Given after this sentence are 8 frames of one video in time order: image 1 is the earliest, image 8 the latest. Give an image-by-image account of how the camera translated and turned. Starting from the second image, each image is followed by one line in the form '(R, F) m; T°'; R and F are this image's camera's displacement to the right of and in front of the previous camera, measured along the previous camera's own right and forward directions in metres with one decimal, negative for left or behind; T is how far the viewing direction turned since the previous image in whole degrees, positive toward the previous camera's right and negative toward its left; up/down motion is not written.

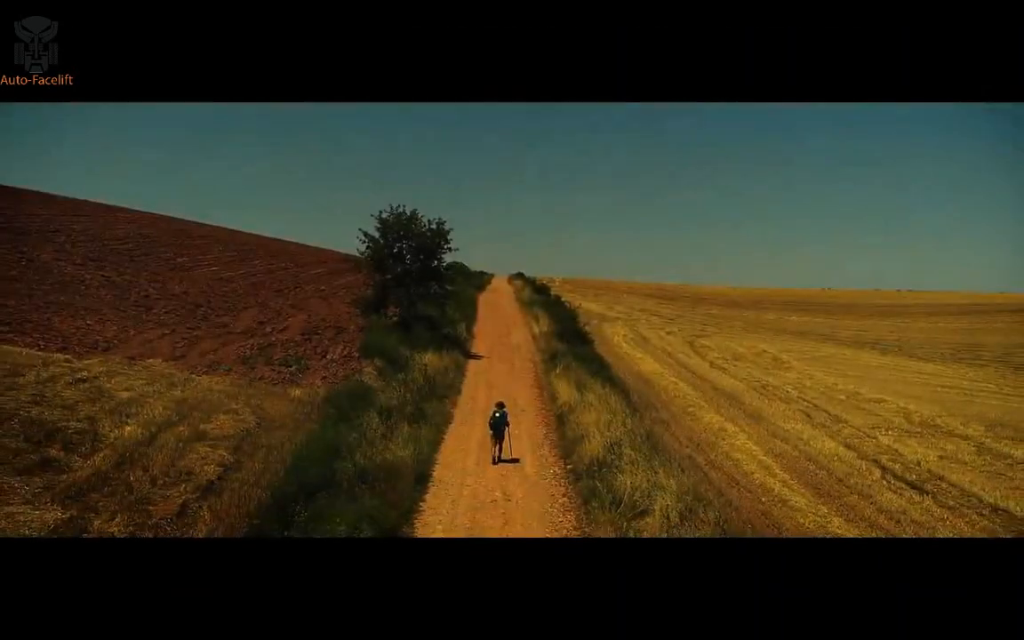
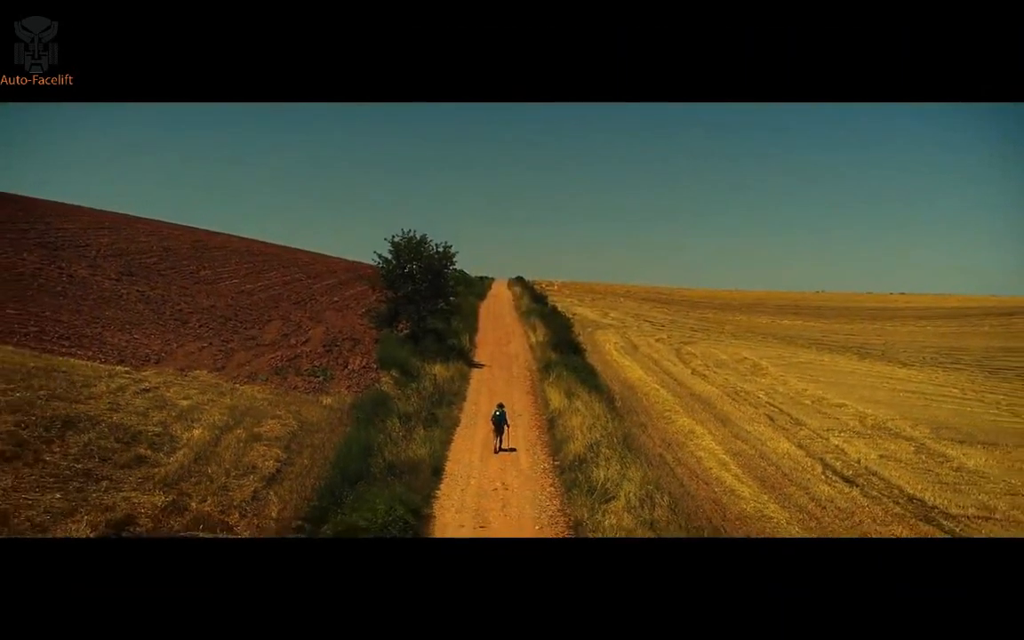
(-0.1, -1.0) m; 0°
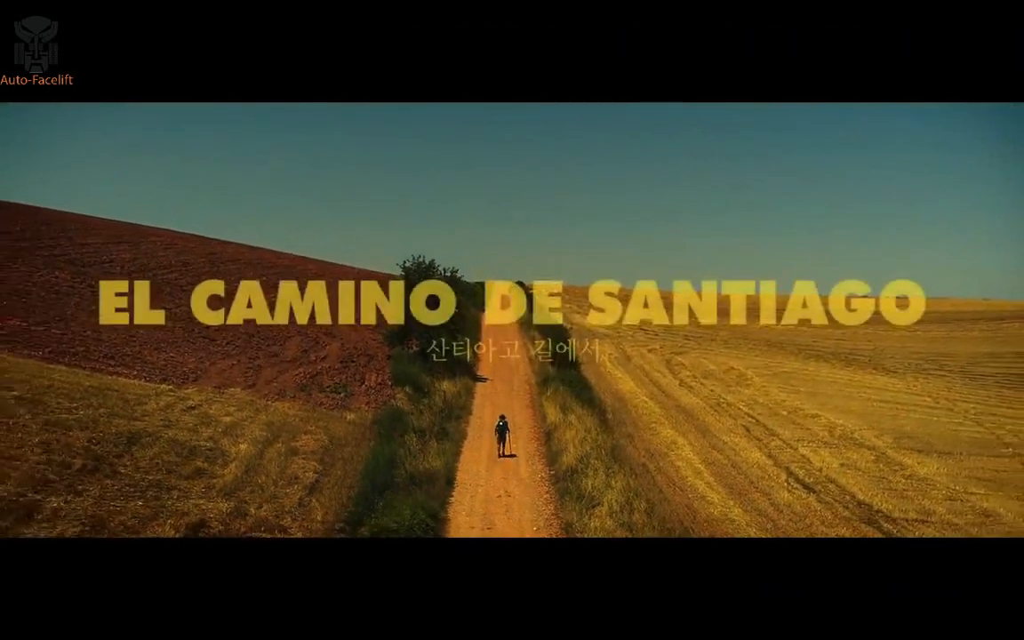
(+0.1, -1.4) m; 0°
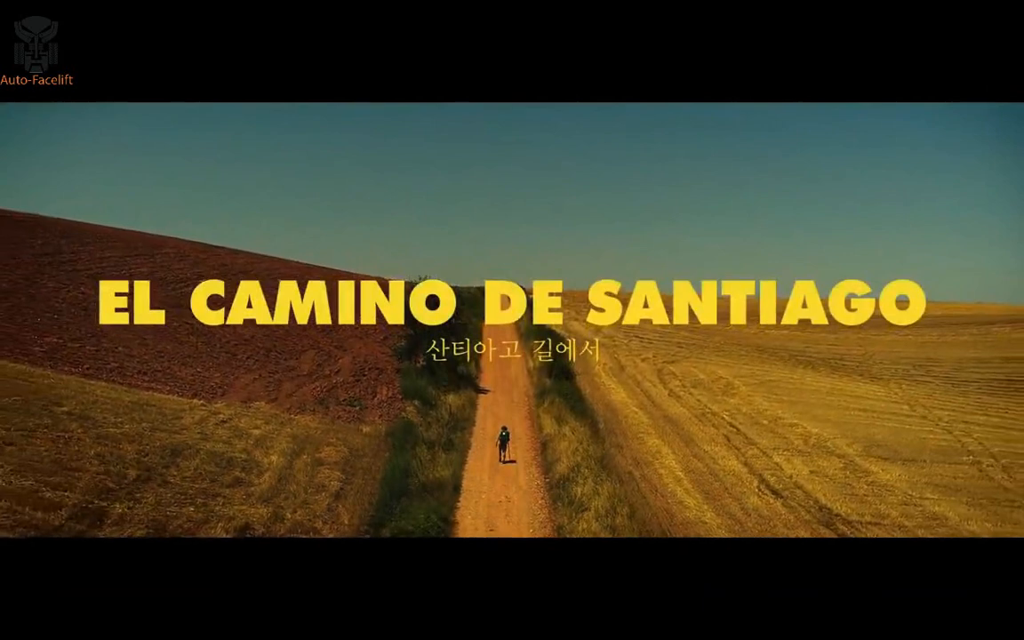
(0.0, +1.4) m; 0°
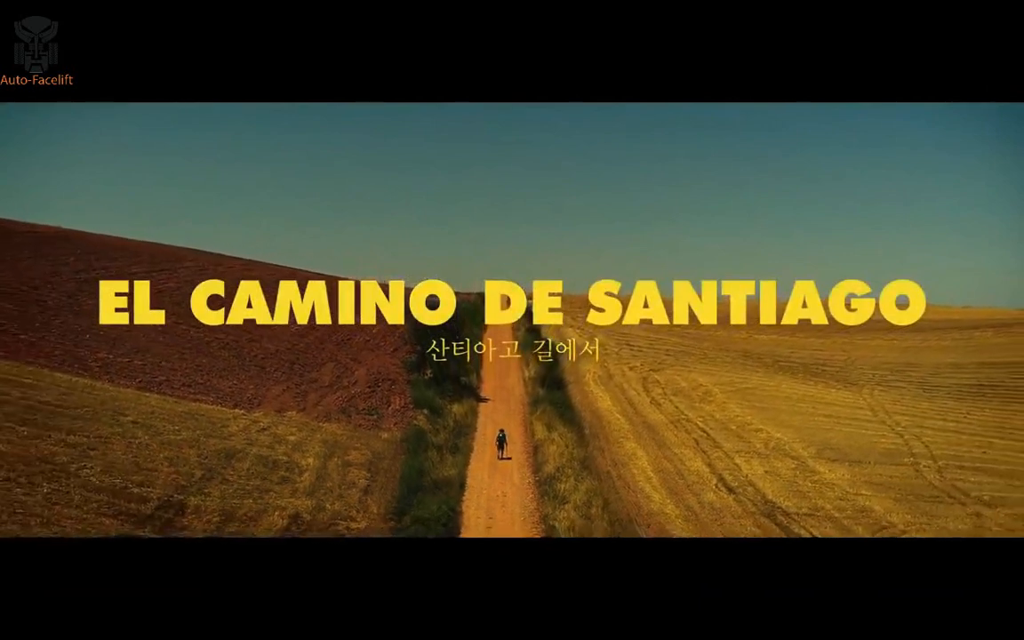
(0.0, -0.6) m; 0°
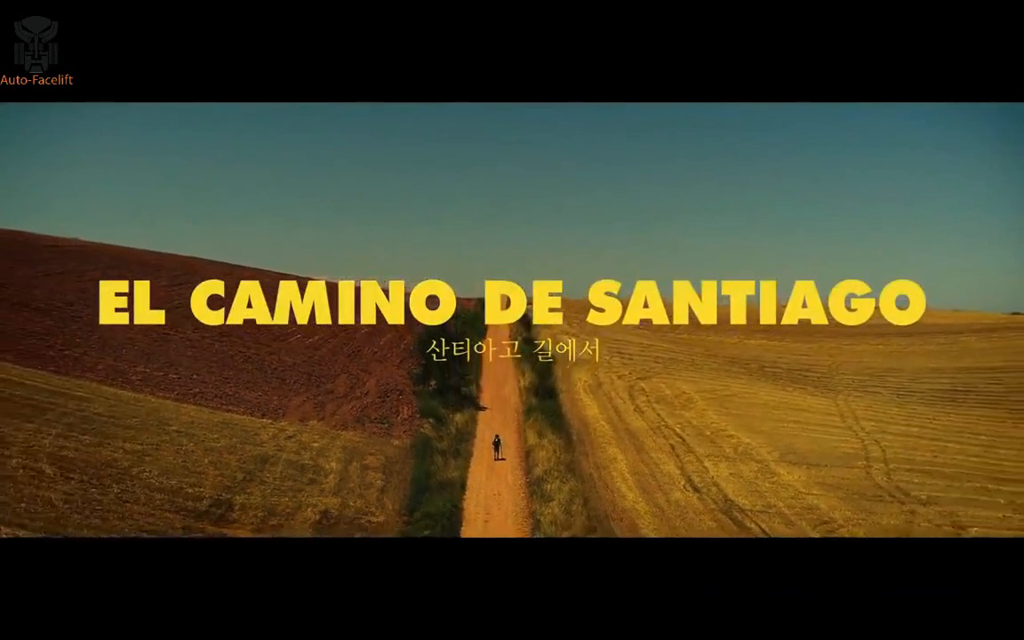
(0.0, -0.6) m; 0°
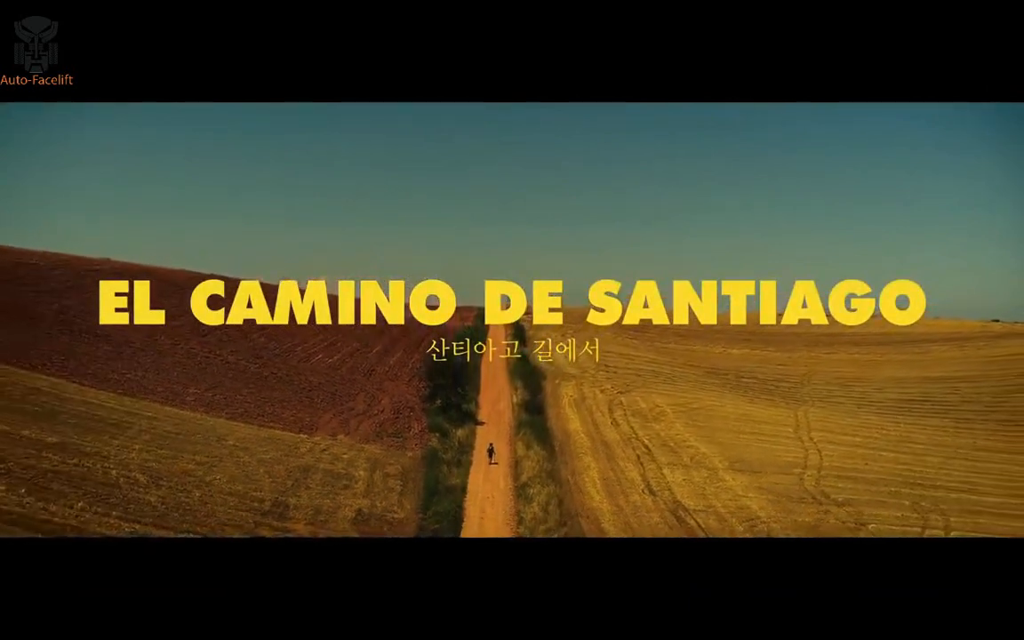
(+0.1, -1.1) m; 0°
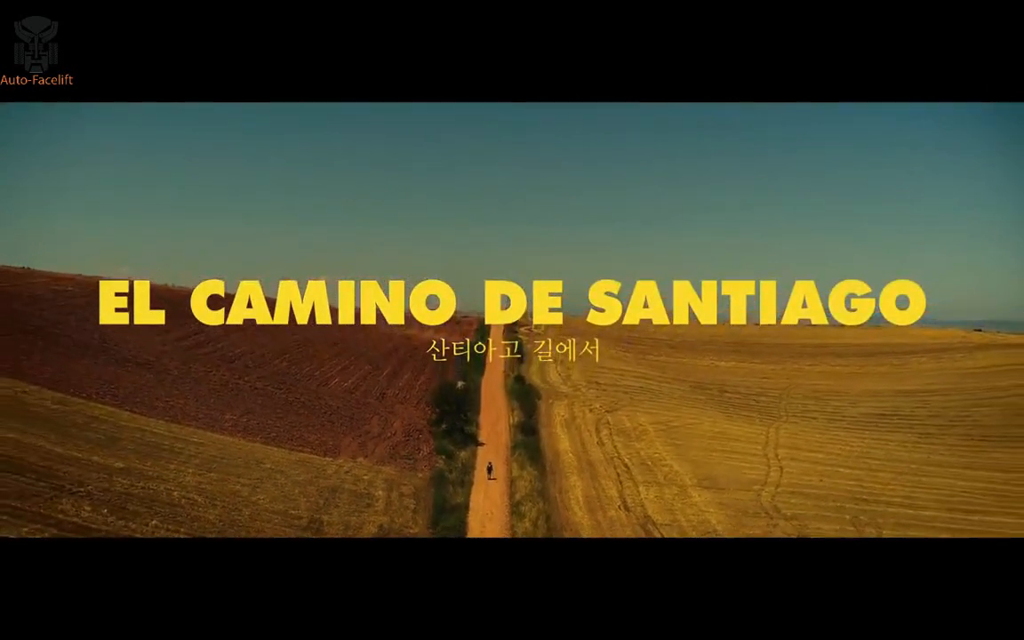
(0.0, -1.1) m; 0°
